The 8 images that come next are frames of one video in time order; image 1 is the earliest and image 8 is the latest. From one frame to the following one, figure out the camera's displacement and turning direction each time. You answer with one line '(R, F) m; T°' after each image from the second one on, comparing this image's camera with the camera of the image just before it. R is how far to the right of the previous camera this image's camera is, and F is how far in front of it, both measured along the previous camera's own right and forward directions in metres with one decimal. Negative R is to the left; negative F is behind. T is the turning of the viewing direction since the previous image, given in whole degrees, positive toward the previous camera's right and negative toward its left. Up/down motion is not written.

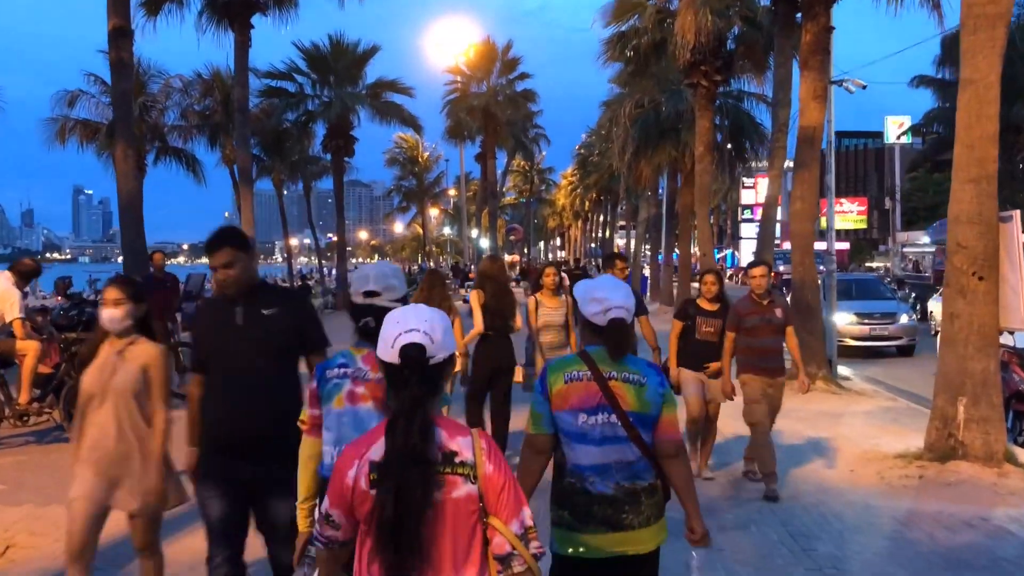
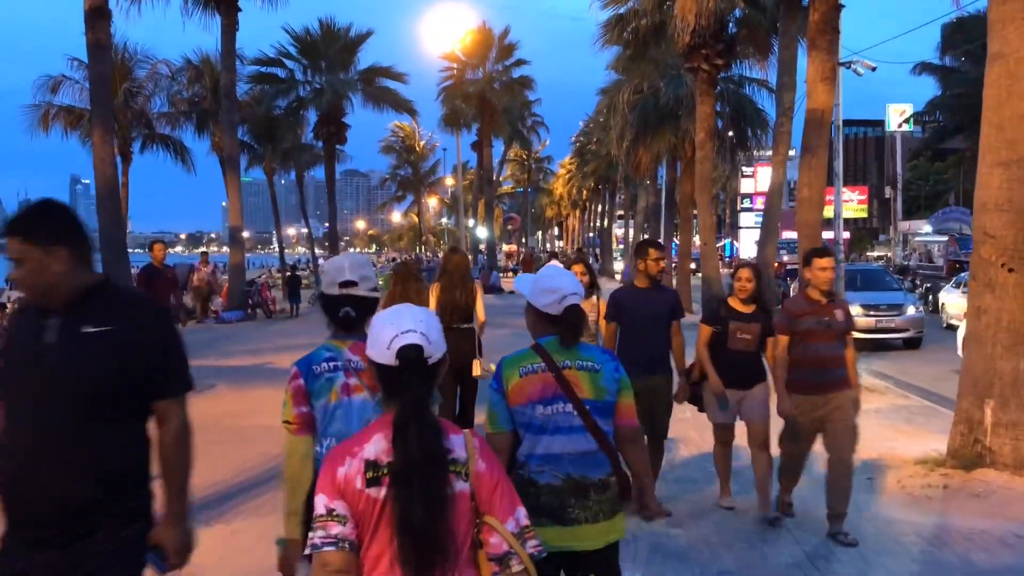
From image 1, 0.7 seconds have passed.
(+0.1, +0.6) m; 0°
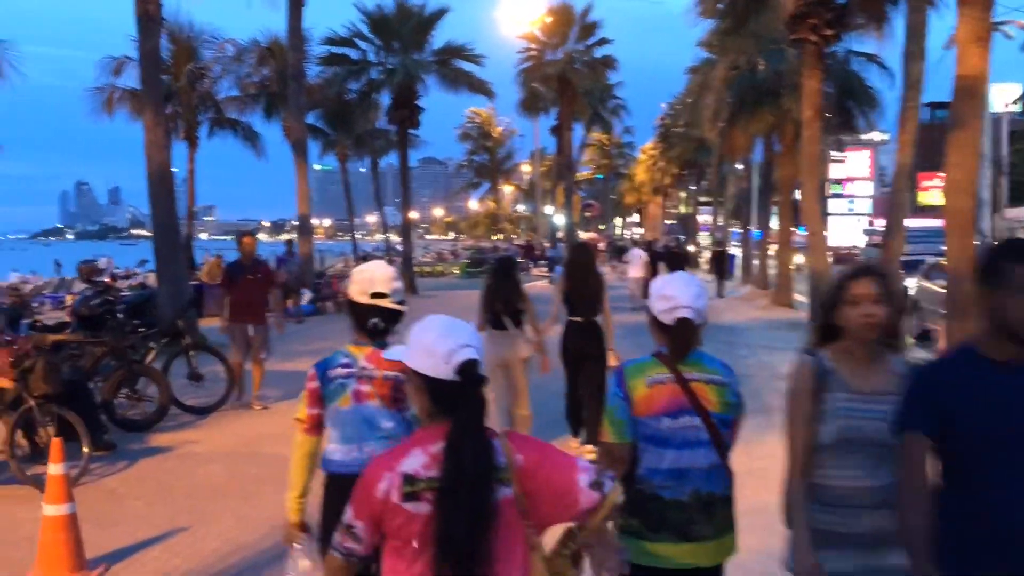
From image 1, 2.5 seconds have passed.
(-0.2, +1.7) m; -4°
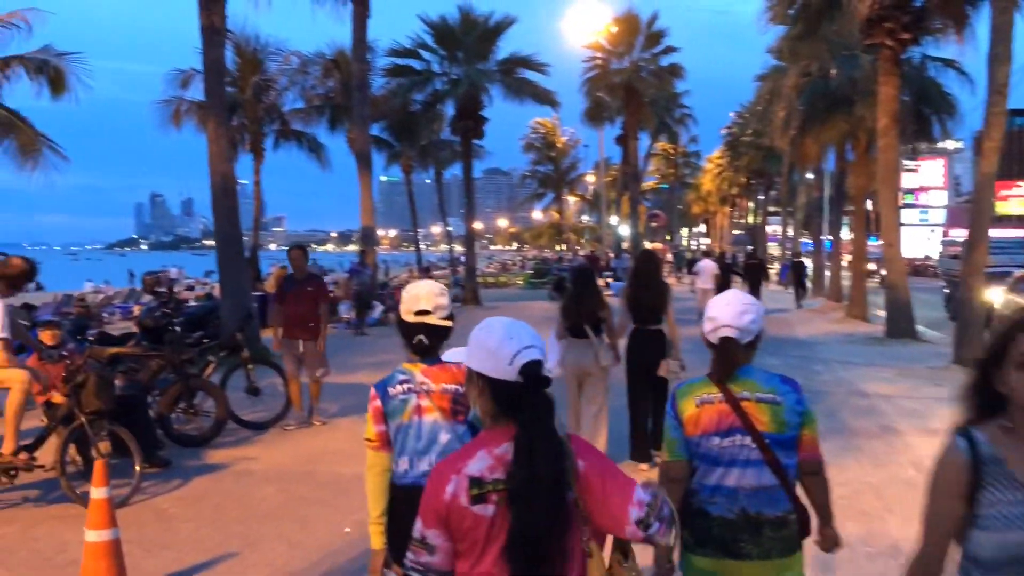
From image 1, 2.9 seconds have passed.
(0.0, +0.3) m; -3°
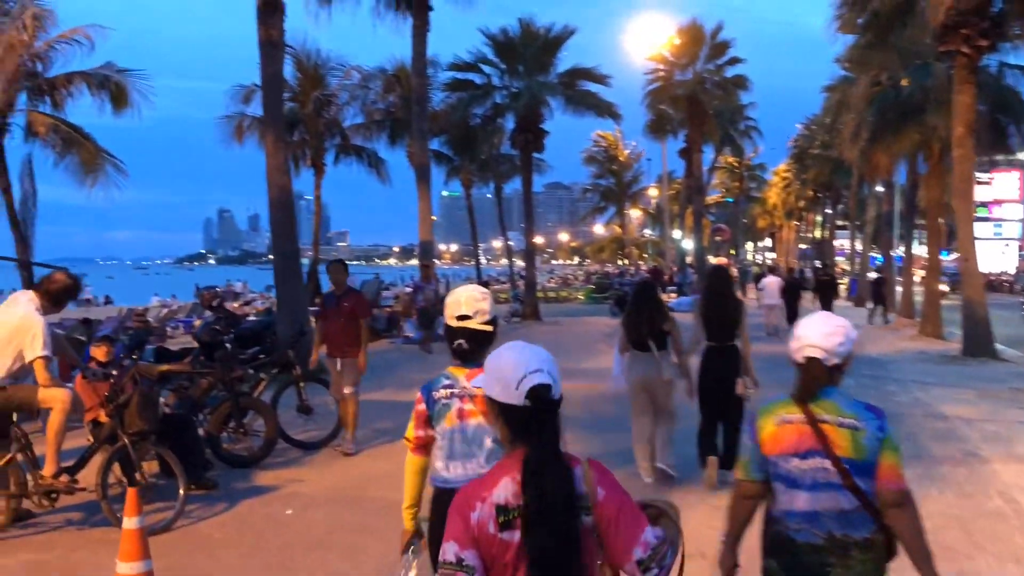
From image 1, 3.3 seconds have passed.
(0.0, +0.4) m; -3°
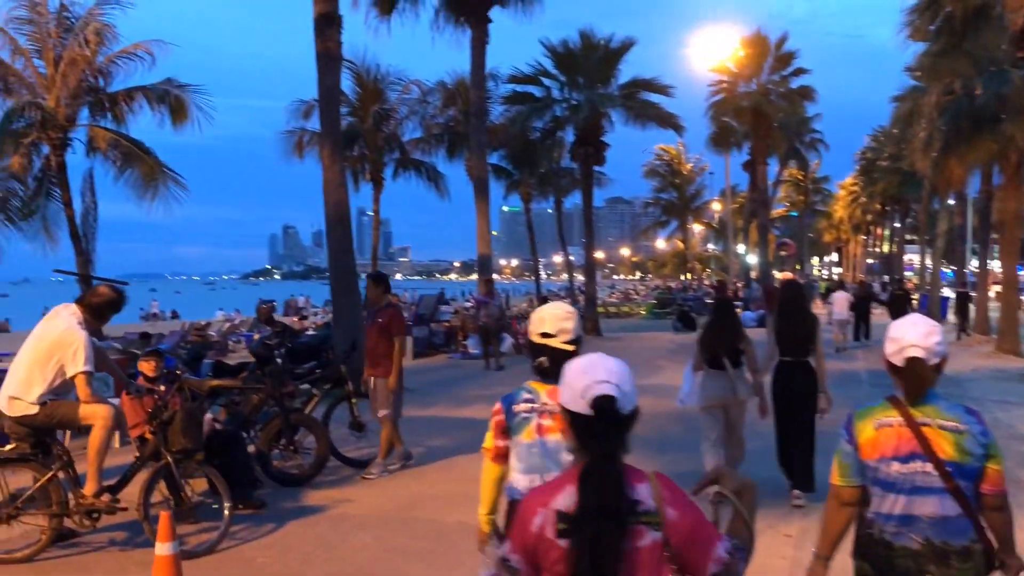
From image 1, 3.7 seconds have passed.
(0.0, +0.3) m; -3°
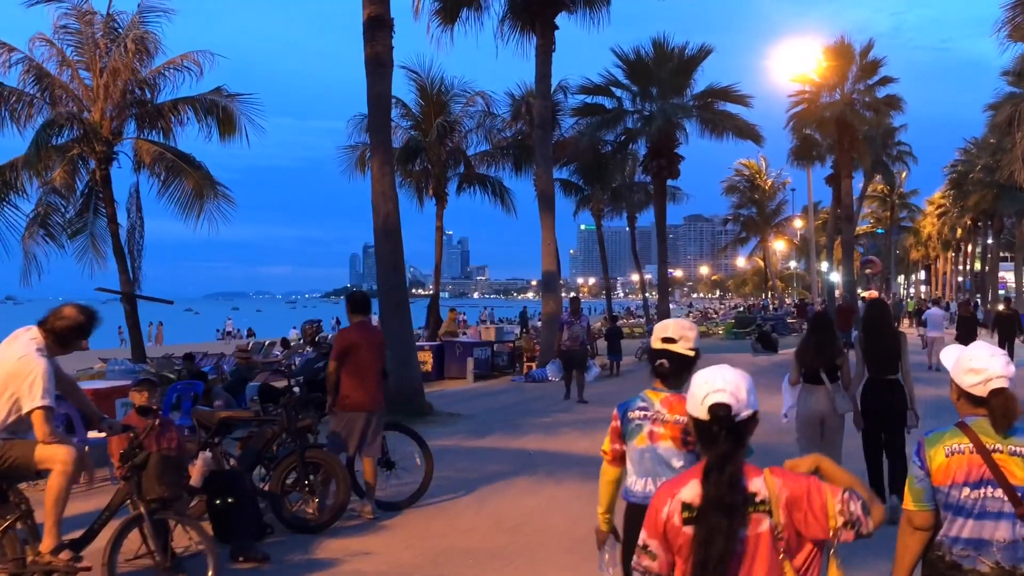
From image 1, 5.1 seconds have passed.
(+0.2, +1.1) m; -4°
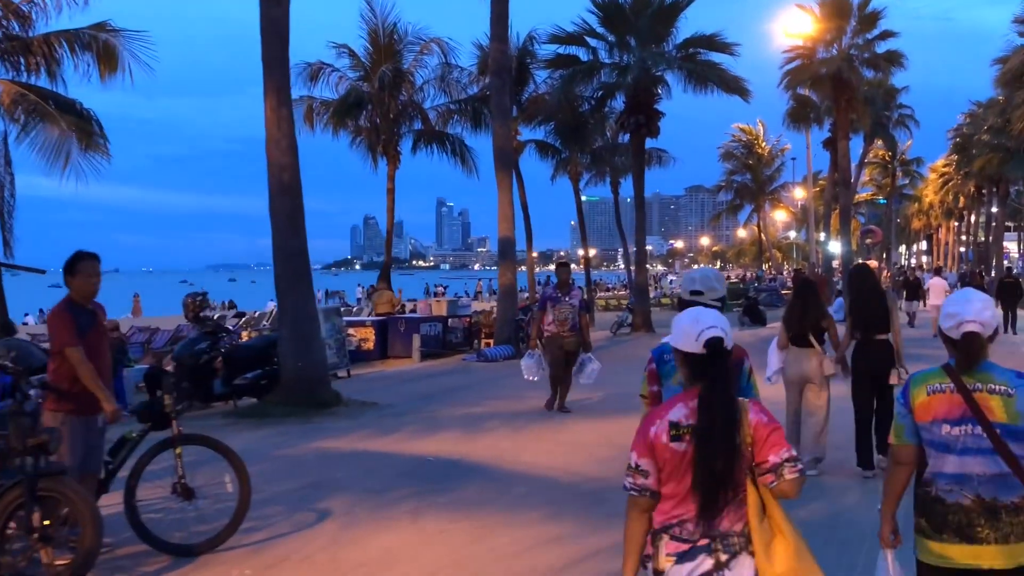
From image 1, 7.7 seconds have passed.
(+0.8, +2.2) m; 0°
